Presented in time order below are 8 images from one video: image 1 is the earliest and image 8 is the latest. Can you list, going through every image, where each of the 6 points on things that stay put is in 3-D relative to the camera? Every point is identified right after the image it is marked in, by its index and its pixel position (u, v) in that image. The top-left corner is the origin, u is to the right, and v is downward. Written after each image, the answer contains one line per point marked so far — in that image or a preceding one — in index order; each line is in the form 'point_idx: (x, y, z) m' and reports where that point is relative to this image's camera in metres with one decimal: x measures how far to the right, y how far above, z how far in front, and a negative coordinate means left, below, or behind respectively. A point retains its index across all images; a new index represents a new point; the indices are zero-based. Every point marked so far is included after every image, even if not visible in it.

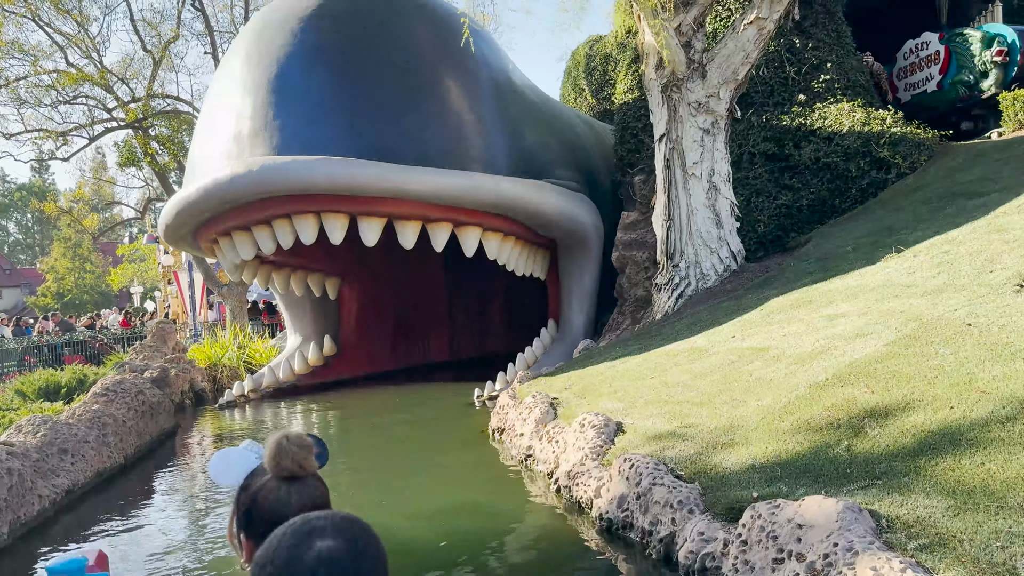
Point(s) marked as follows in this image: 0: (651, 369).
0: (+0.7, -0.4, +4.0) m
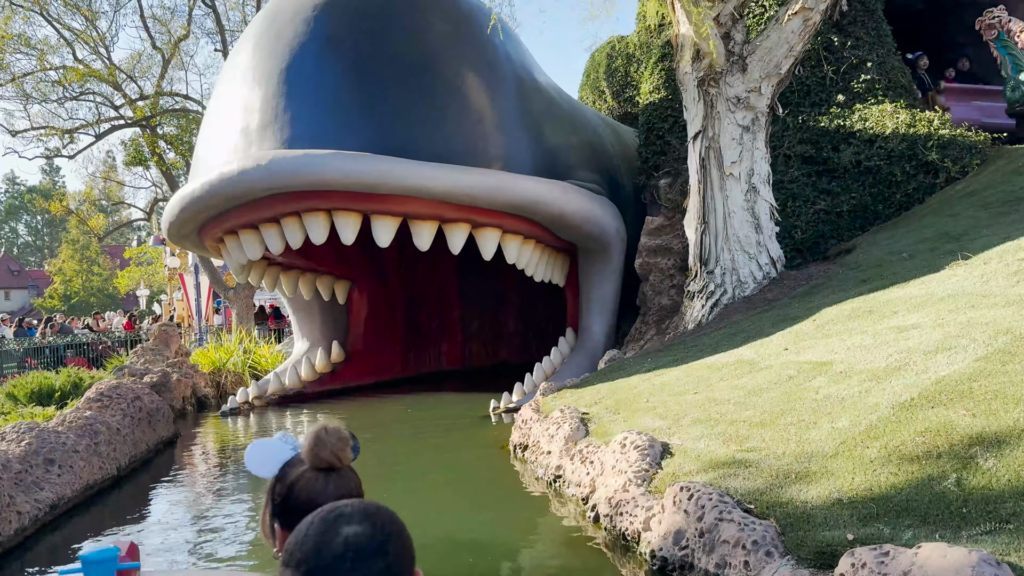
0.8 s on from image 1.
0: (+0.8, -0.4, +3.7) m
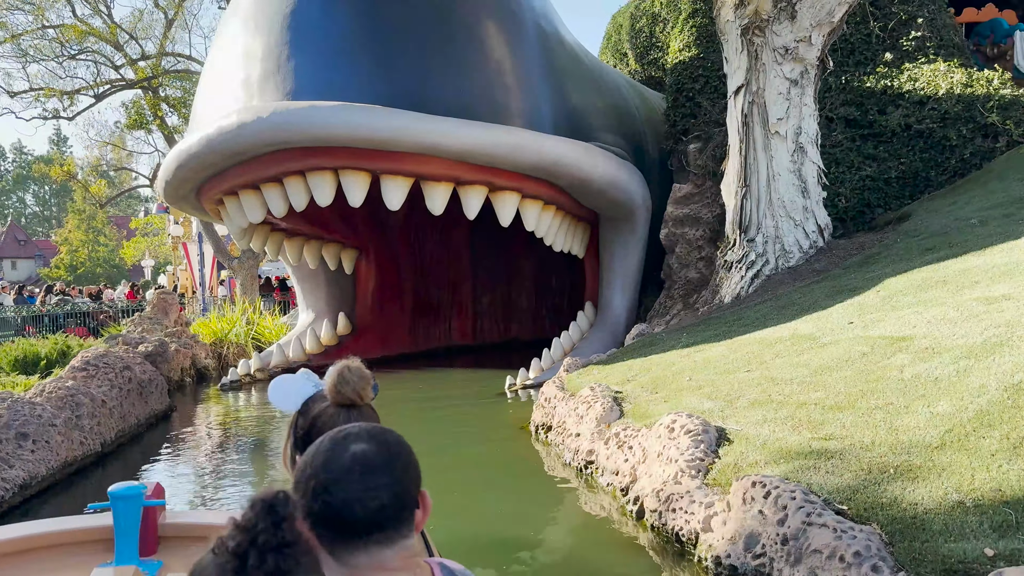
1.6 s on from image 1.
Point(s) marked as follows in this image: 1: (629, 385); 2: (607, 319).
0: (+0.9, -0.3, +3.3) m
1: (+0.5, -0.4, +3.5) m
2: (+0.8, -0.3, +6.4) m
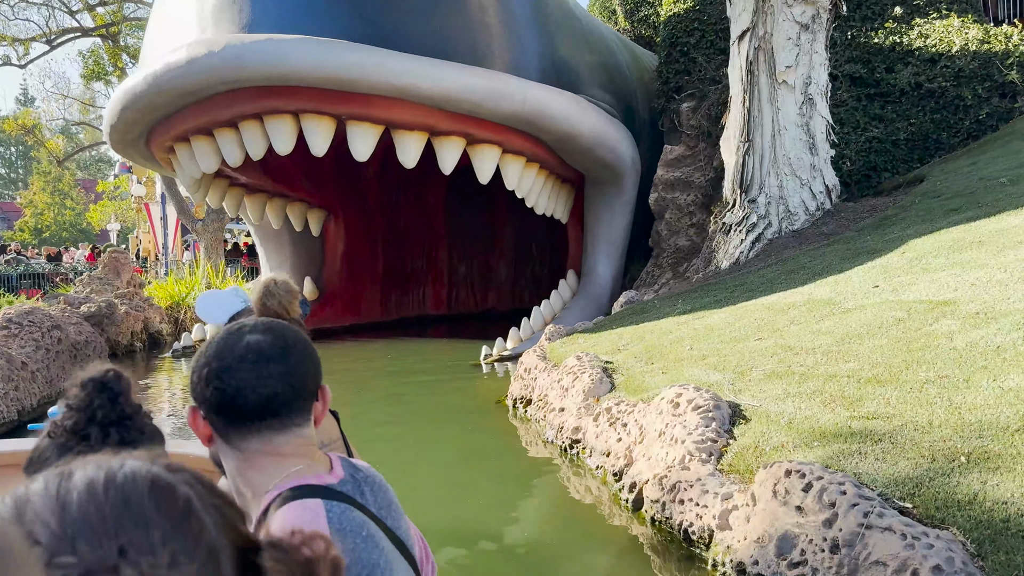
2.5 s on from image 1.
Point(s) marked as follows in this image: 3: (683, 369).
0: (+0.9, -0.1, +2.9) m
1: (+0.4, -0.3, +3.1) m
2: (+0.6, 0.0, +6.0) m
3: (+0.6, -0.3, +2.6) m
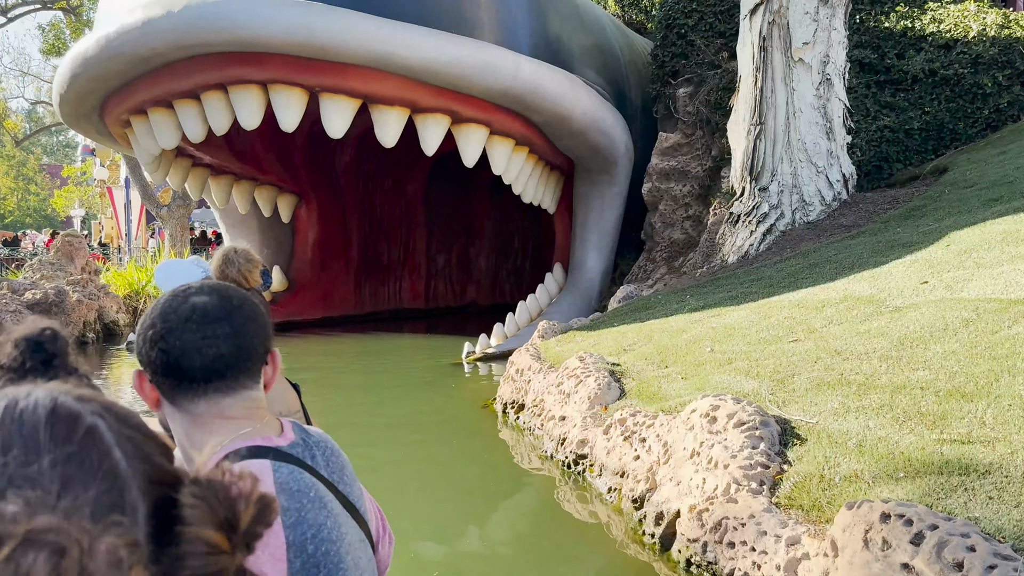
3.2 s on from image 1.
0: (+0.8, -0.1, +2.5) m
1: (+0.4, -0.2, +2.8) m
2: (+0.5, 0.0, +5.7) m
3: (+0.6, -0.3, +2.3) m
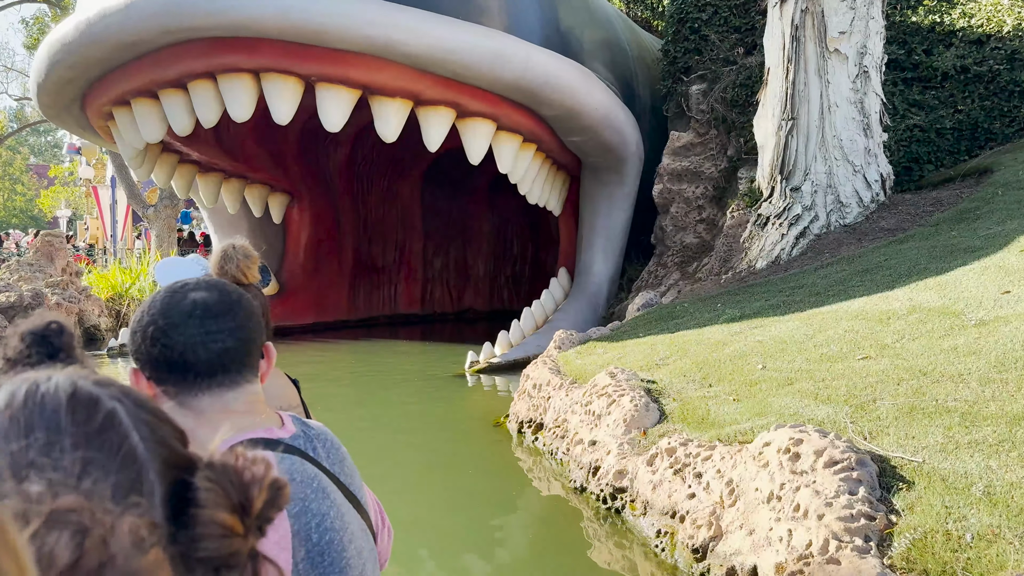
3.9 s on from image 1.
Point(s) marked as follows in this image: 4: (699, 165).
0: (+0.9, -0.1, +2.2) m
1: (+0.5, -0.3, +2.5) m
2: (+0.5, 0.0, +5.4) m
3: (+0.6, -0.3, +2.0) m
4: (+1.3, +0.8, +5.3) m
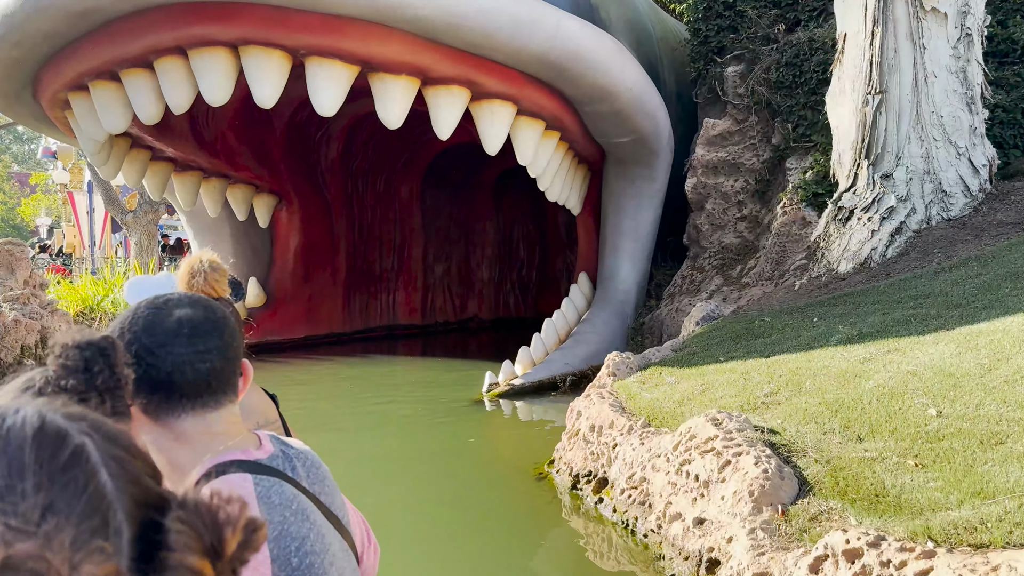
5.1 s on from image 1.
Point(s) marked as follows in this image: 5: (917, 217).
0: (+1.1, -0.2, +1.6) m
1: (+0.6, -0.3, +1.8) m
2: (+0.6, 0.0, +4.8) m
3: (+0.8, -0.3, +1.4) m
4: (+1.3, +0.8, +4.7) m
5: (+1.5, +0.3, +3.0) m
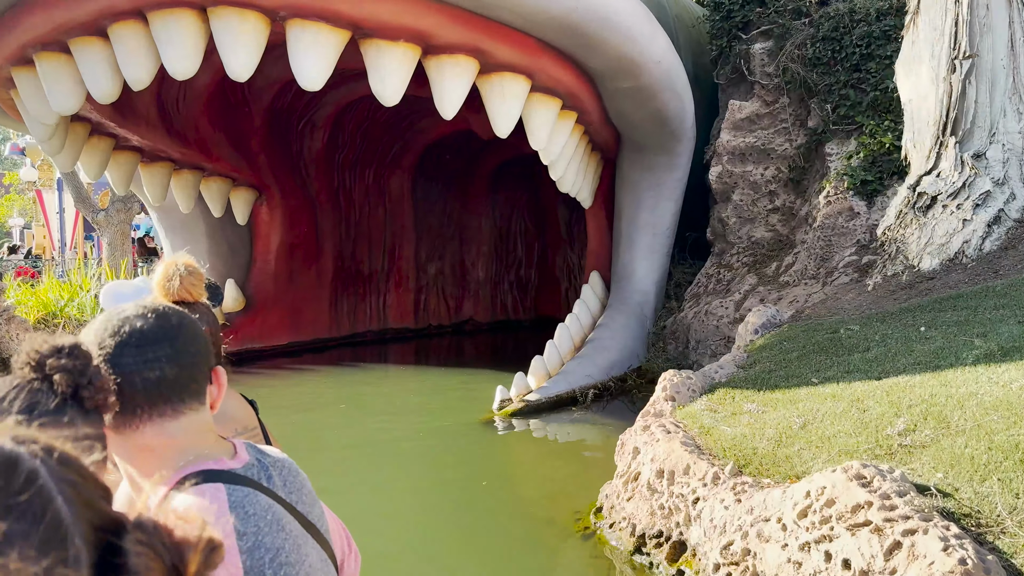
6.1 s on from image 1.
0: (+1.2, -0.2, +1.2) m
1: (+0.7, -0.3, +1.4) m
2: (+0.6, 0.0, +4.3) m
3: (+0.9, -0.3, +0.9) m
4: (+1.4, +0.8, +4.3) m
5: (+1.6, +0.3, +2.6) m
